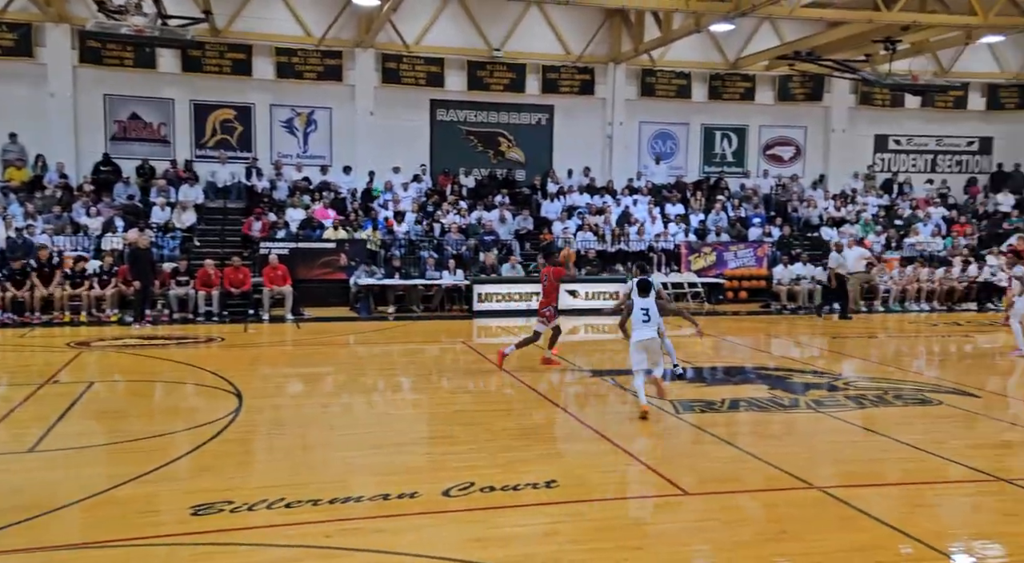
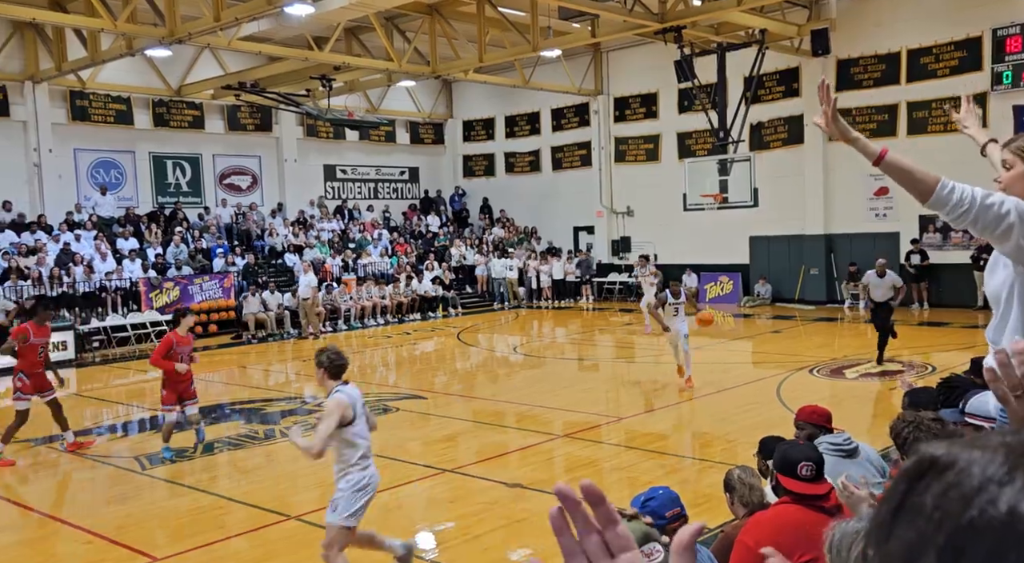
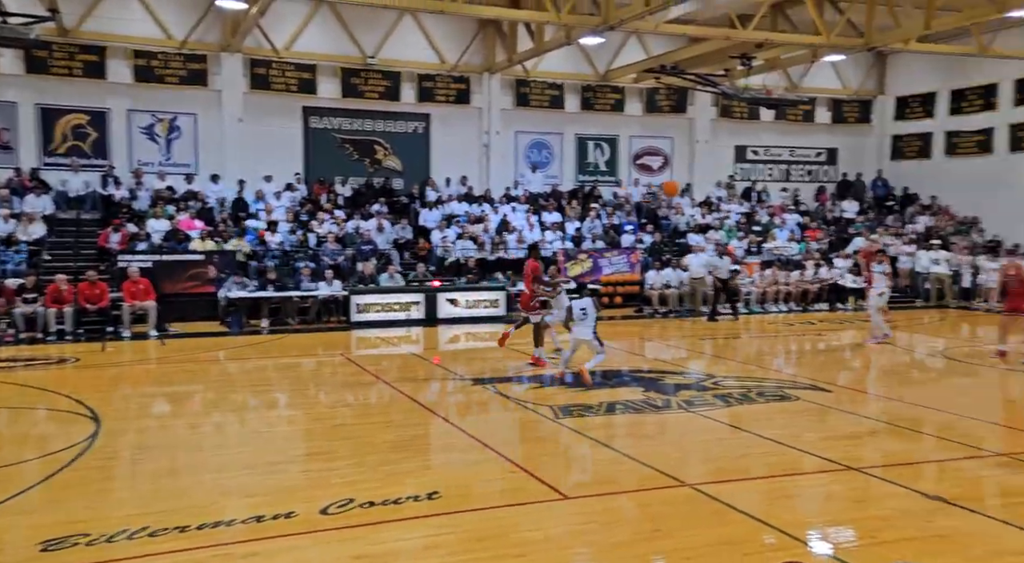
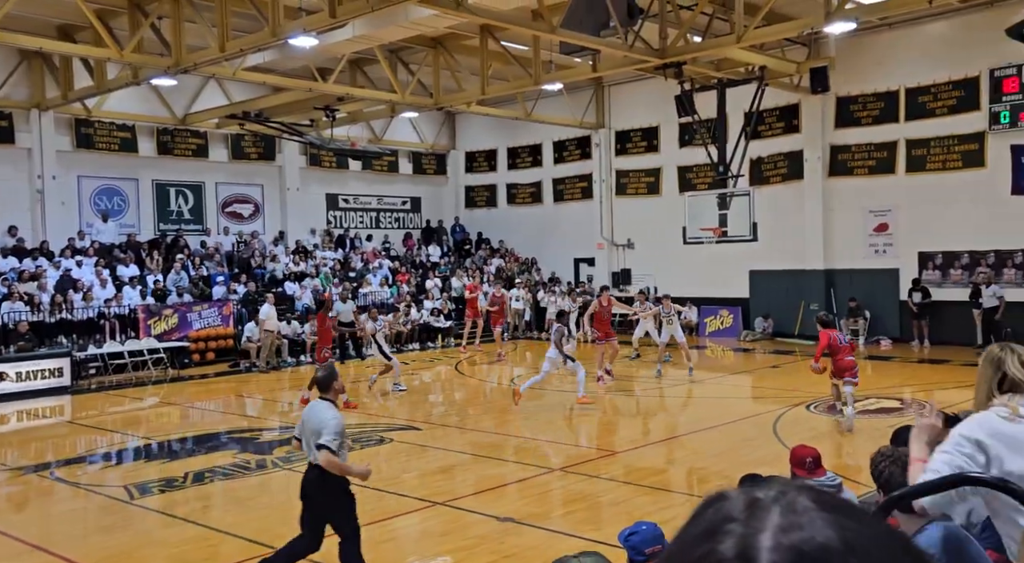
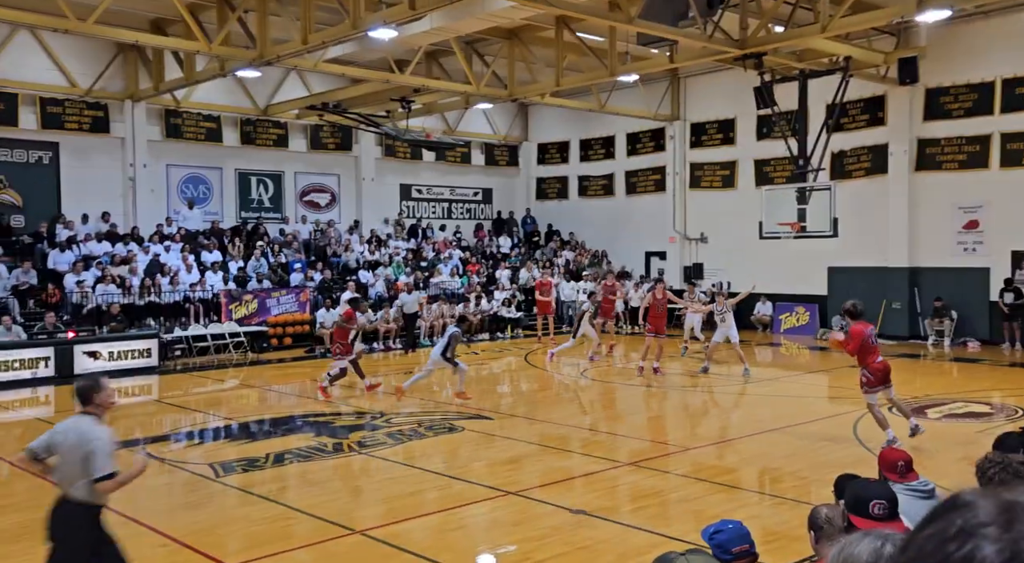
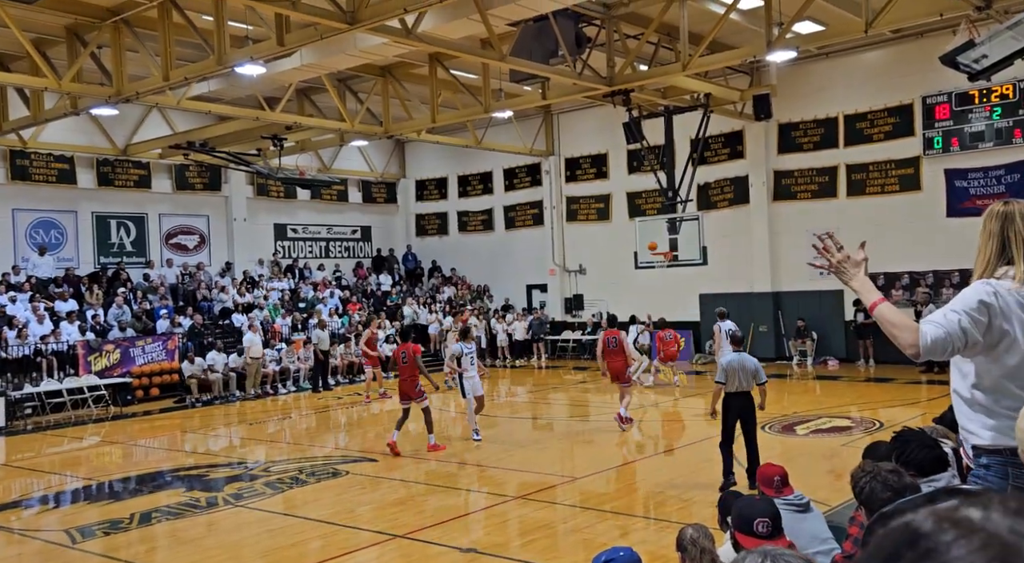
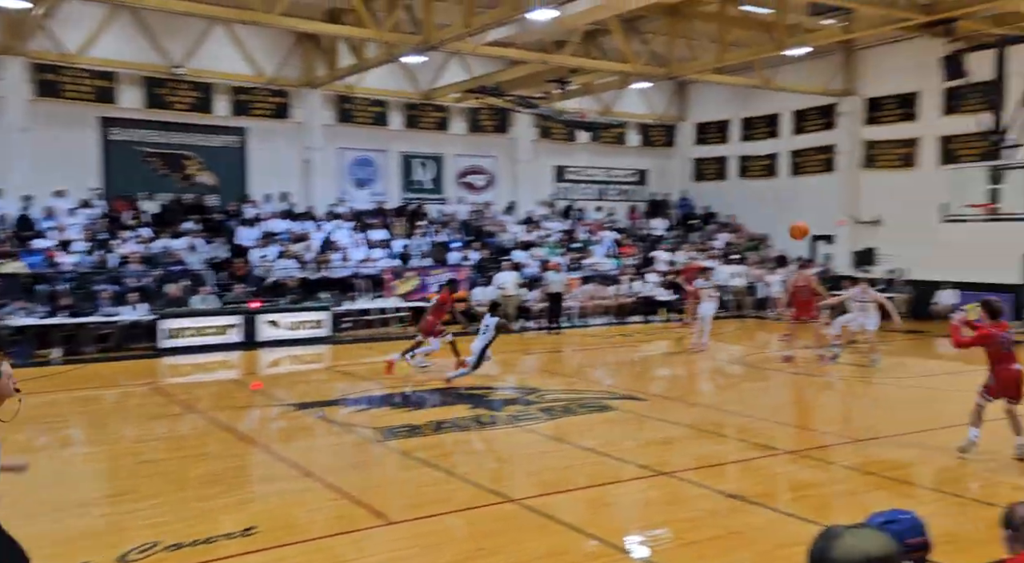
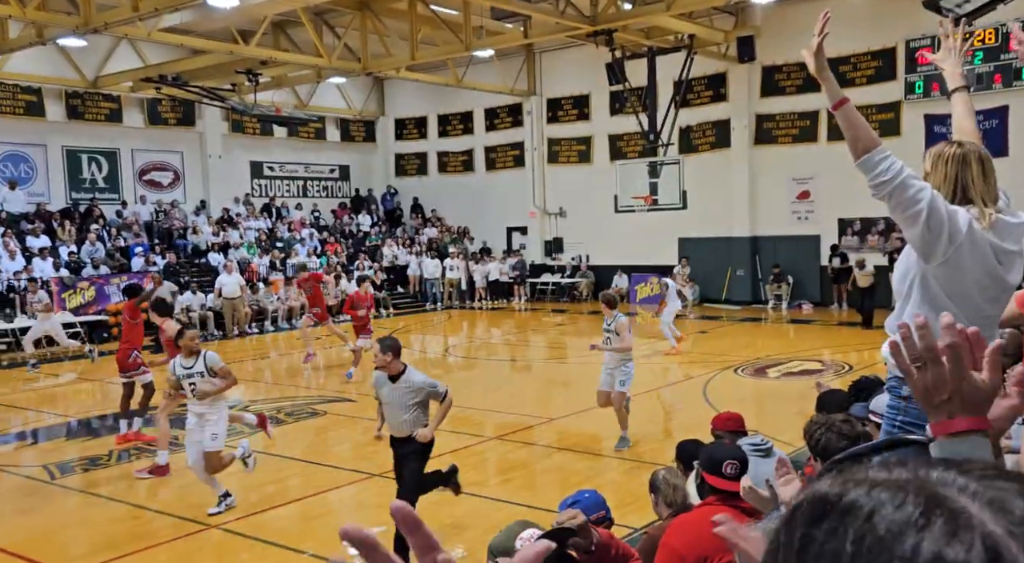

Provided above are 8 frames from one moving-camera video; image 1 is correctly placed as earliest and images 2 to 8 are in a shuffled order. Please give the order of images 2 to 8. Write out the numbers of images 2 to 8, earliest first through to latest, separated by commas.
3, 7, 5, 4, 6, 8, 2
